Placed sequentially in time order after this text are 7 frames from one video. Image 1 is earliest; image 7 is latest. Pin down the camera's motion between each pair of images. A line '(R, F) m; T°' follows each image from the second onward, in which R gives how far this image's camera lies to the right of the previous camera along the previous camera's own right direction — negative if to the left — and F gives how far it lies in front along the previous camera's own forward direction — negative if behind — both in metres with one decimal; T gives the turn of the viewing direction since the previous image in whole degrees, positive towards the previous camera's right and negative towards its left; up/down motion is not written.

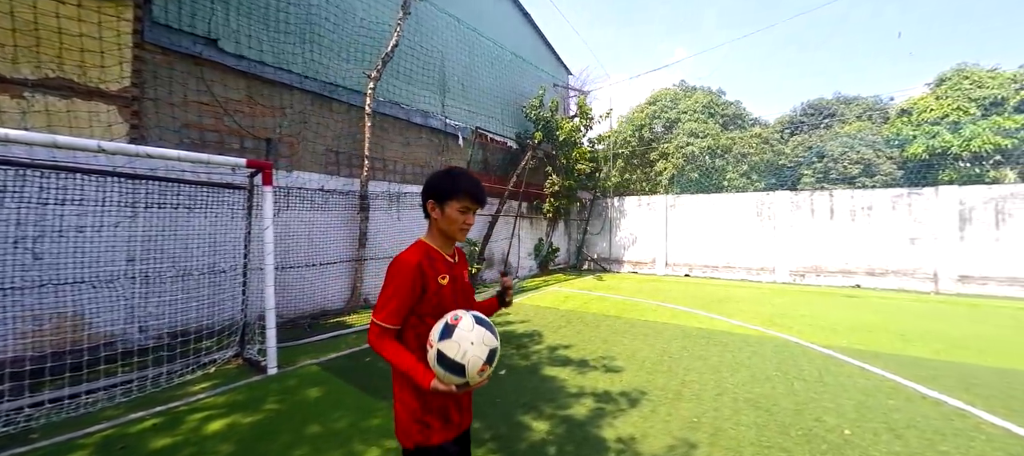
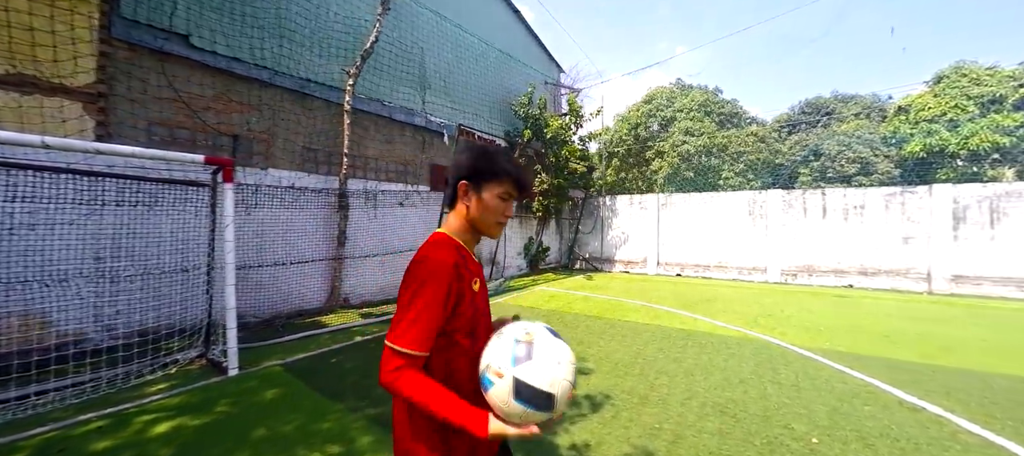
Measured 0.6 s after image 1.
(+0.3, +0.1) m; 0°
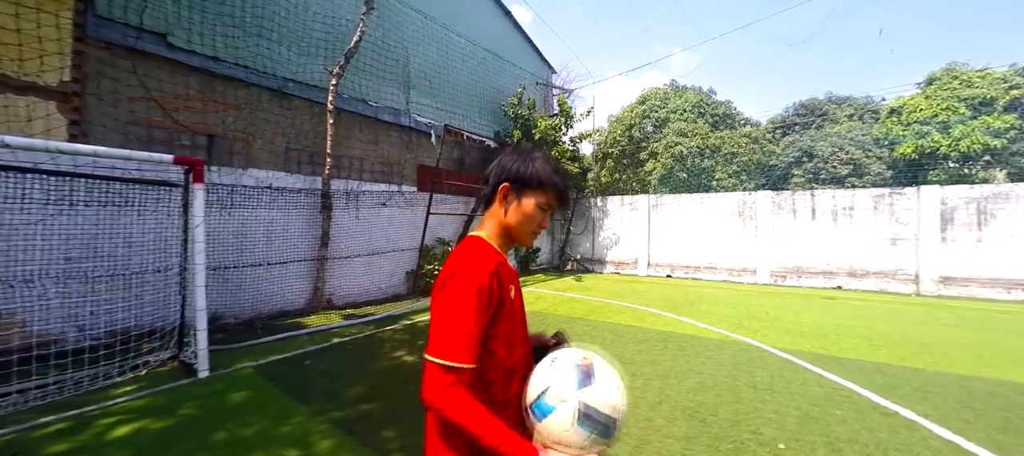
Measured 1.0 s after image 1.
(+0.2, 0.0) m; 0°
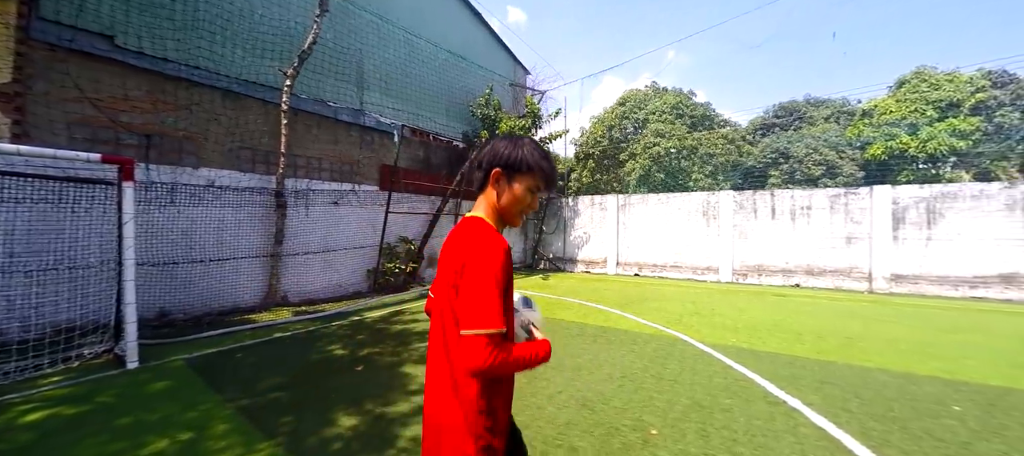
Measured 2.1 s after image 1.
(+0.8, -0.2) m; +1°
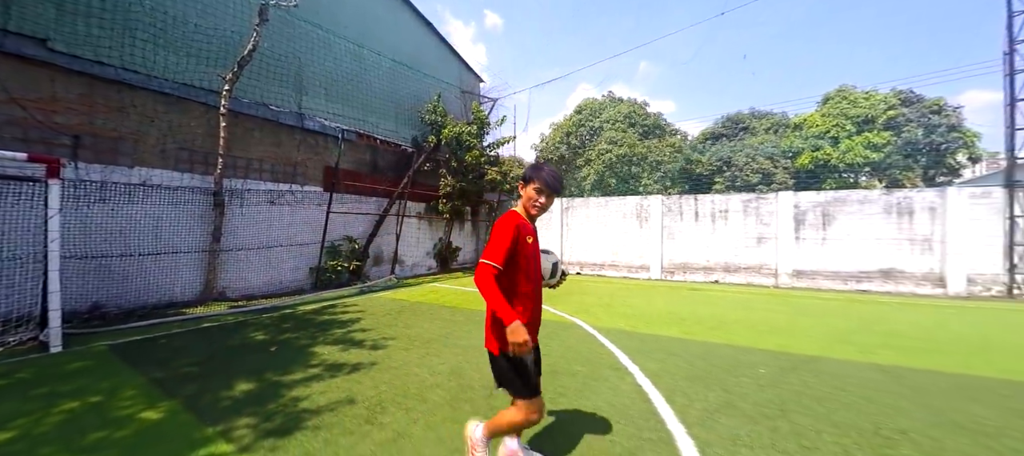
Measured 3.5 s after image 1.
(+0.9, -0.6) m; +4°
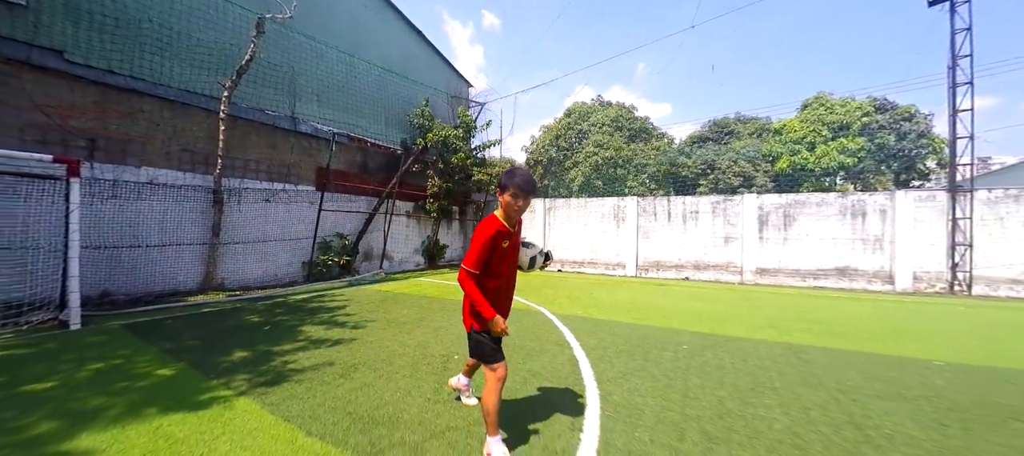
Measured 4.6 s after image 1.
(+0.4, -0.6) m; 0°
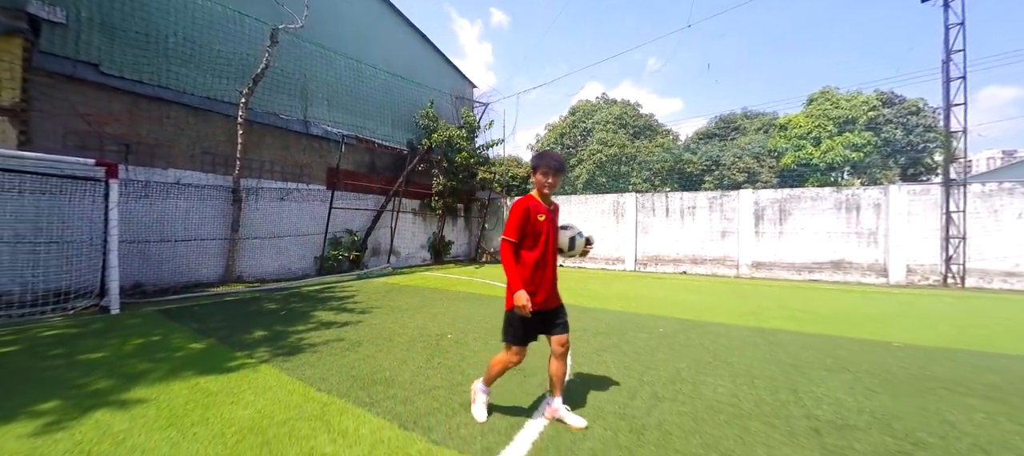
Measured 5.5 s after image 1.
(+0.3, -0.4) m; -2°
